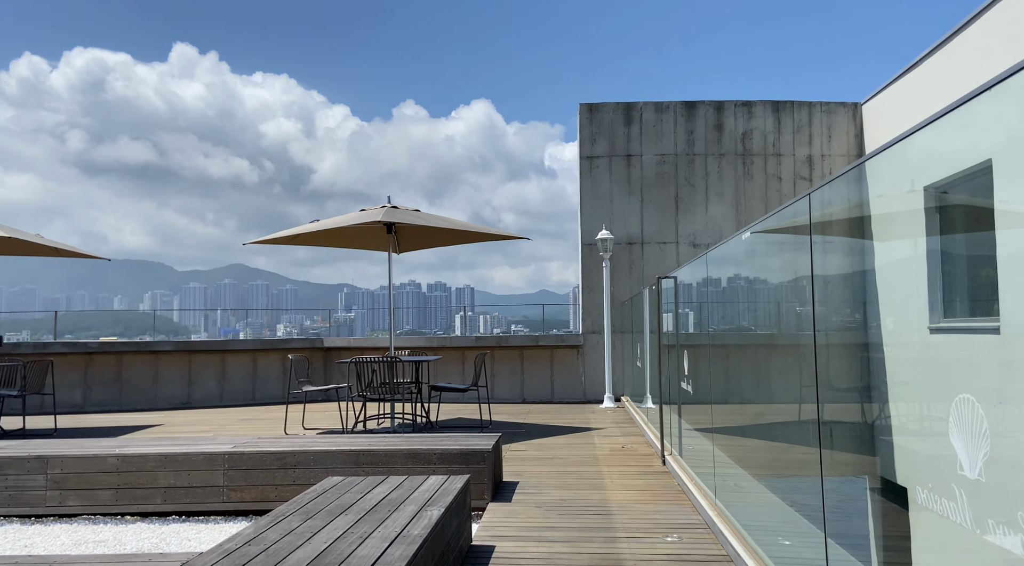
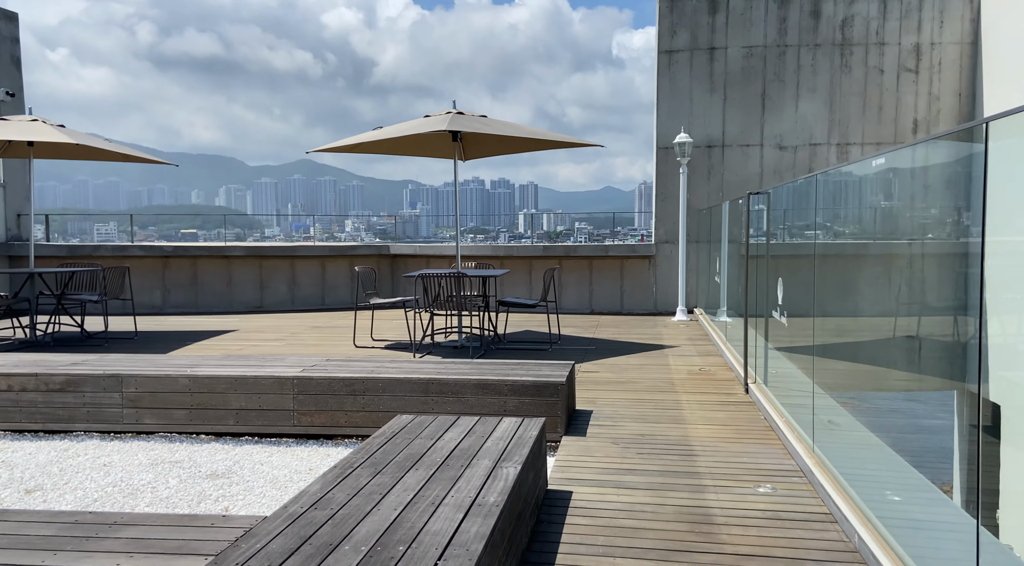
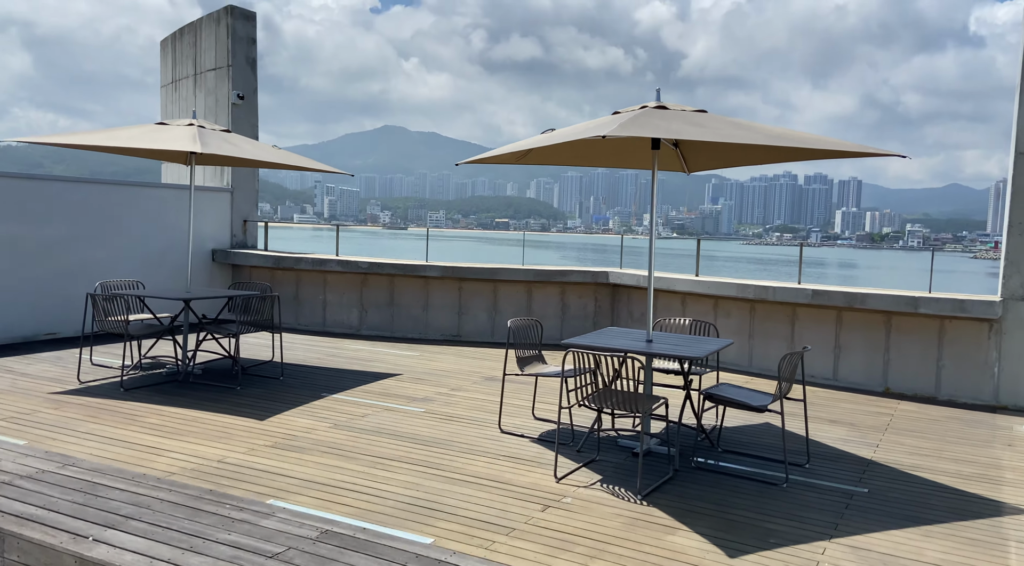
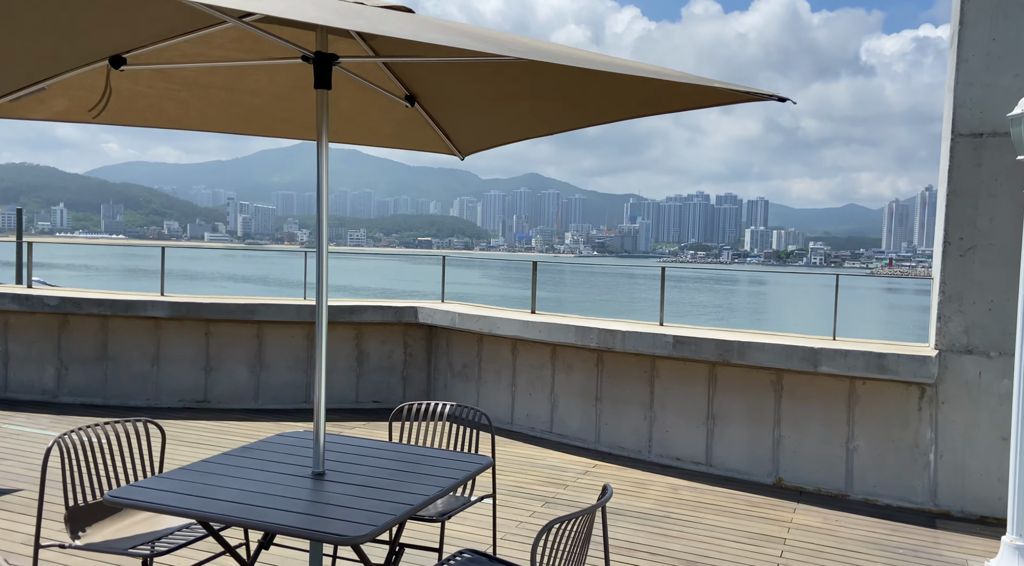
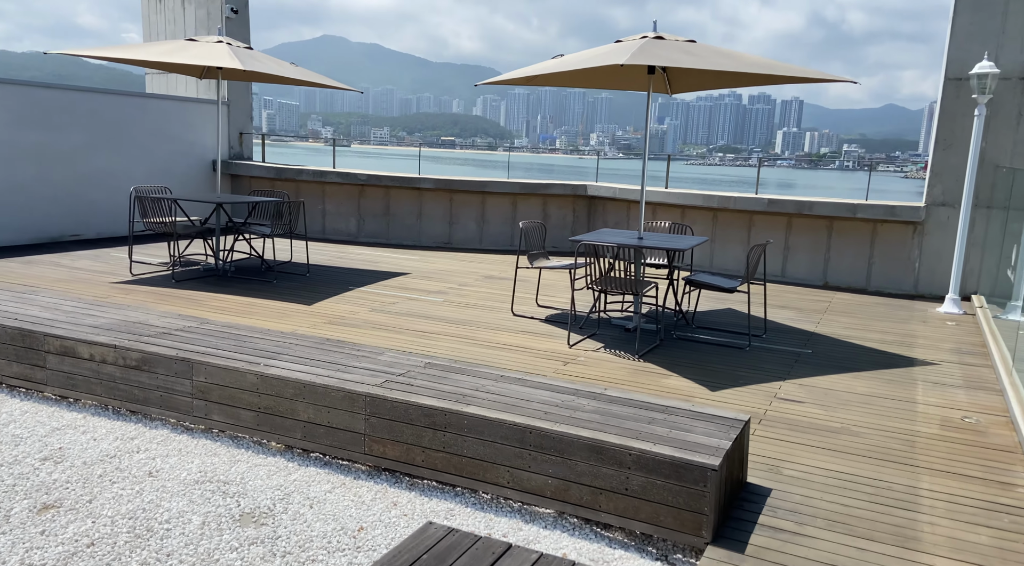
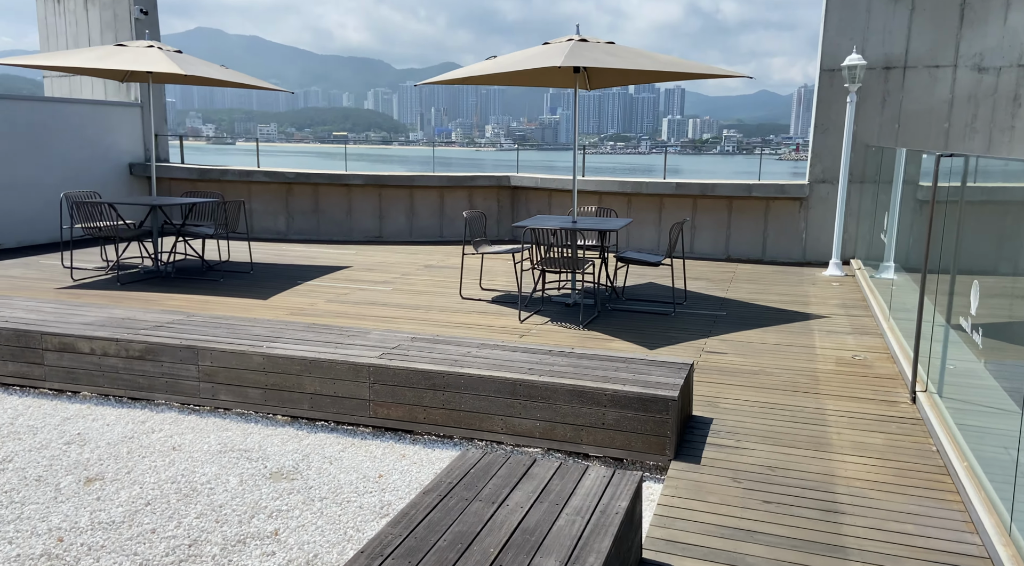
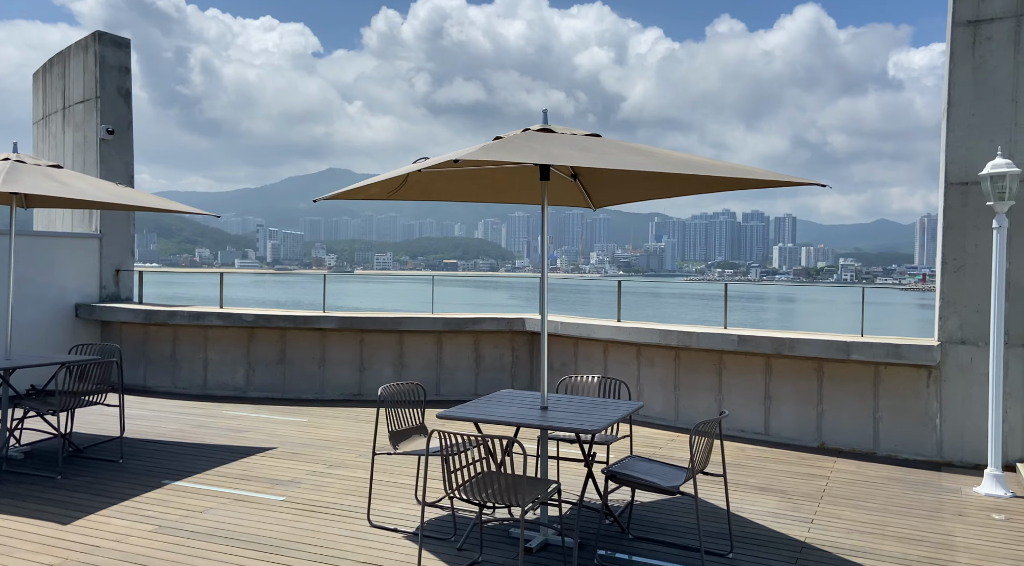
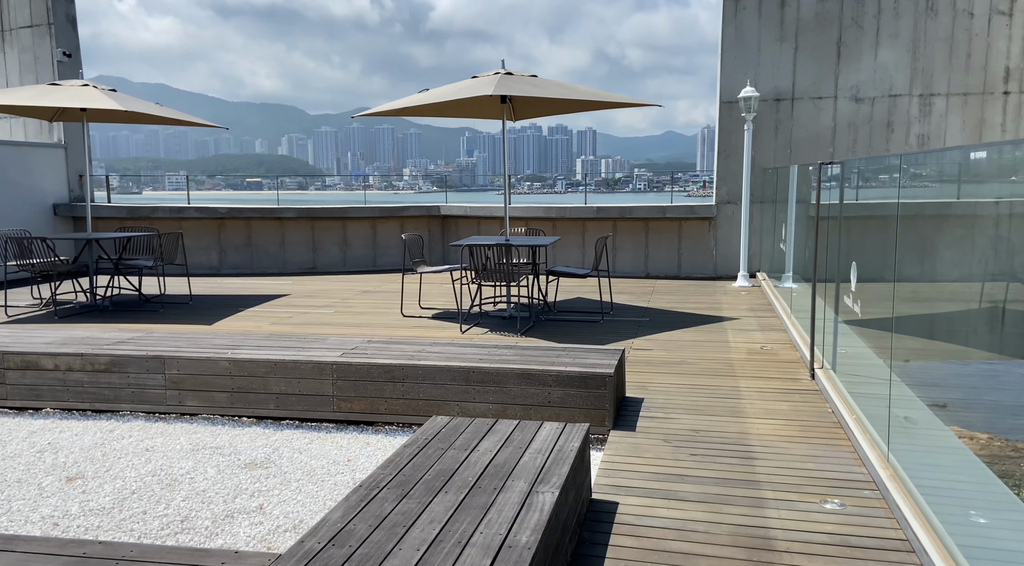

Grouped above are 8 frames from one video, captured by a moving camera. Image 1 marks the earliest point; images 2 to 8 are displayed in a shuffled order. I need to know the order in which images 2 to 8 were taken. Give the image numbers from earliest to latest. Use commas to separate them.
2, 8, 6, 5, 3, 7, 4
